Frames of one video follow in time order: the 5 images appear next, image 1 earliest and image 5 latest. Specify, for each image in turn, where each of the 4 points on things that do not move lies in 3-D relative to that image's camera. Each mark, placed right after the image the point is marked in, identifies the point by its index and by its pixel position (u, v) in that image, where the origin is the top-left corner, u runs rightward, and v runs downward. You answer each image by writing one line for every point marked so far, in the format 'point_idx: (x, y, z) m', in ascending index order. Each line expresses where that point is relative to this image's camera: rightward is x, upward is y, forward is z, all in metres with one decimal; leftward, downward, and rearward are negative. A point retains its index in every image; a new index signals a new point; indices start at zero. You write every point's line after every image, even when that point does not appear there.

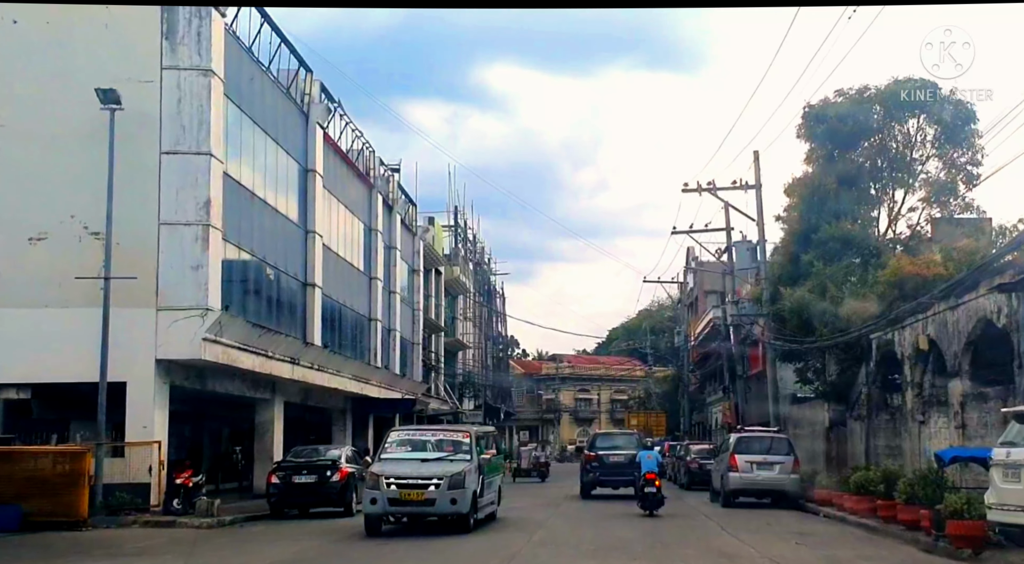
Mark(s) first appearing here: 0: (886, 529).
0: (+6.4, -4.2, +19.5) m
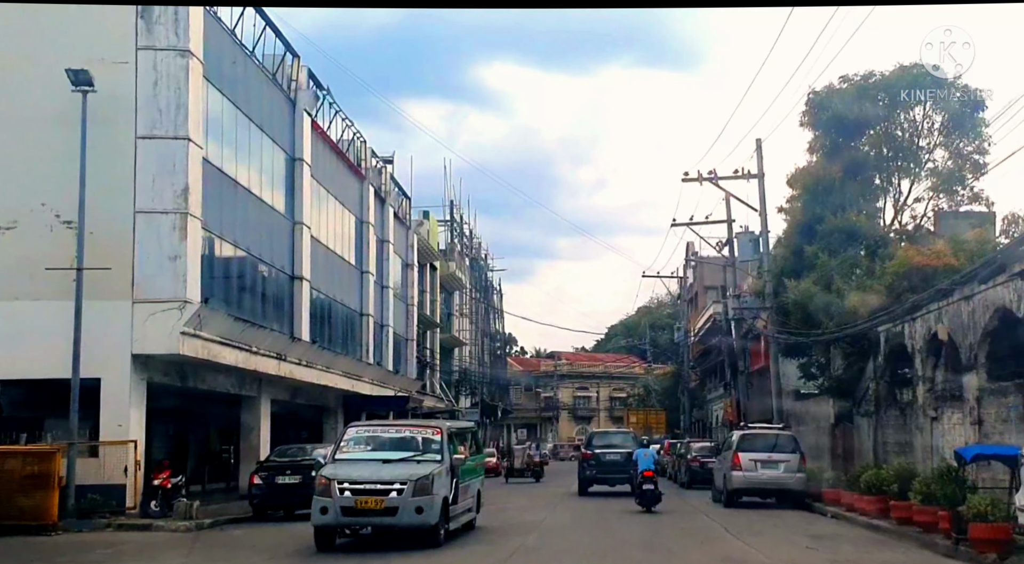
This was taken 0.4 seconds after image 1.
0: (+6.3, -4.0, +18.4) m
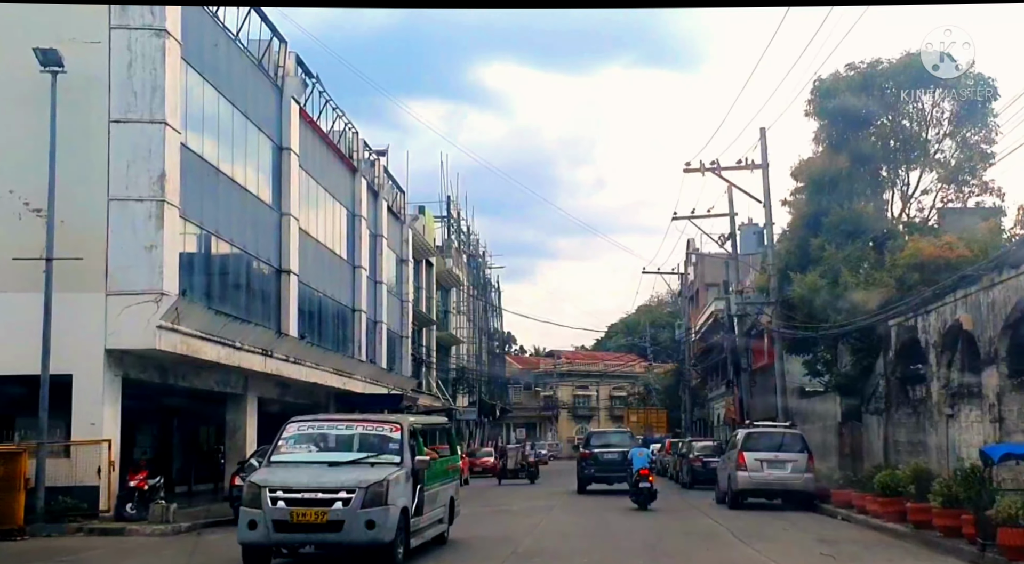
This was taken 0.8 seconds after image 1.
0: (+6.2, -3.8, +17.3) m
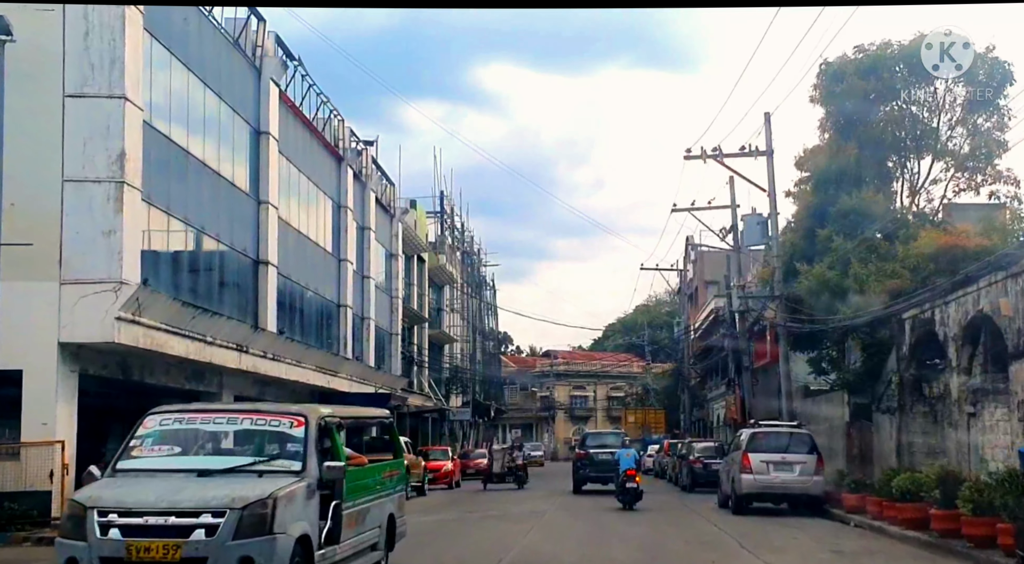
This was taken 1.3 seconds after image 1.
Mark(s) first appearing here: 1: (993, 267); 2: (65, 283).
0: (+6.0, -3.6, +15.7) m
1: (+8.1, +0.2, +19.2) m
2: (-7.8, 0.0, +20.0) m
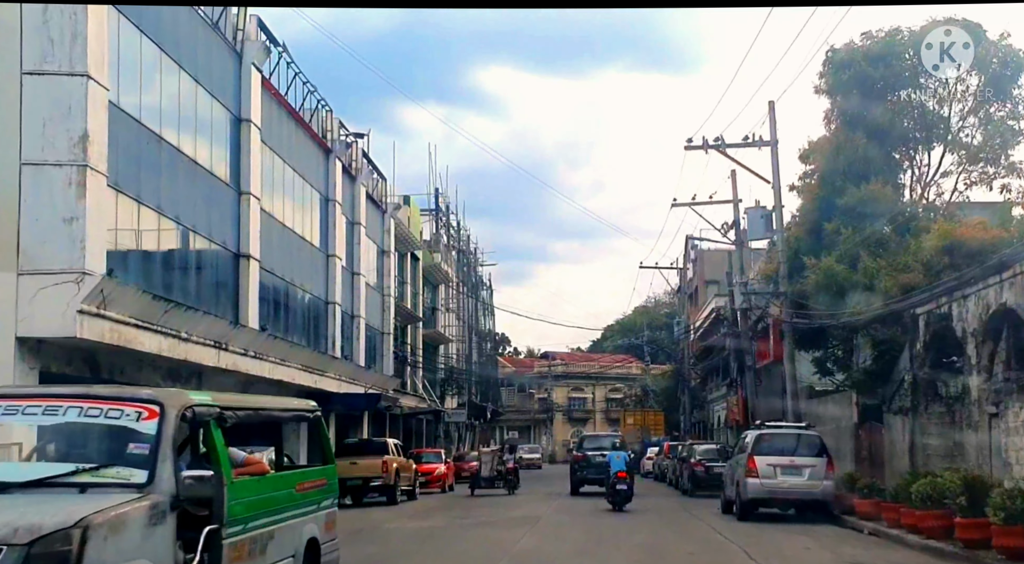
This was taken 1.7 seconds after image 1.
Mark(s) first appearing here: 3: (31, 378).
0: (+5.8, -3.5, +14.3) m
1: (+7.9, +0.4, +17.9) m
2: (-8.0, +0.1, +18.6) m
3: (-8.0, -1.6, +19.1) m
